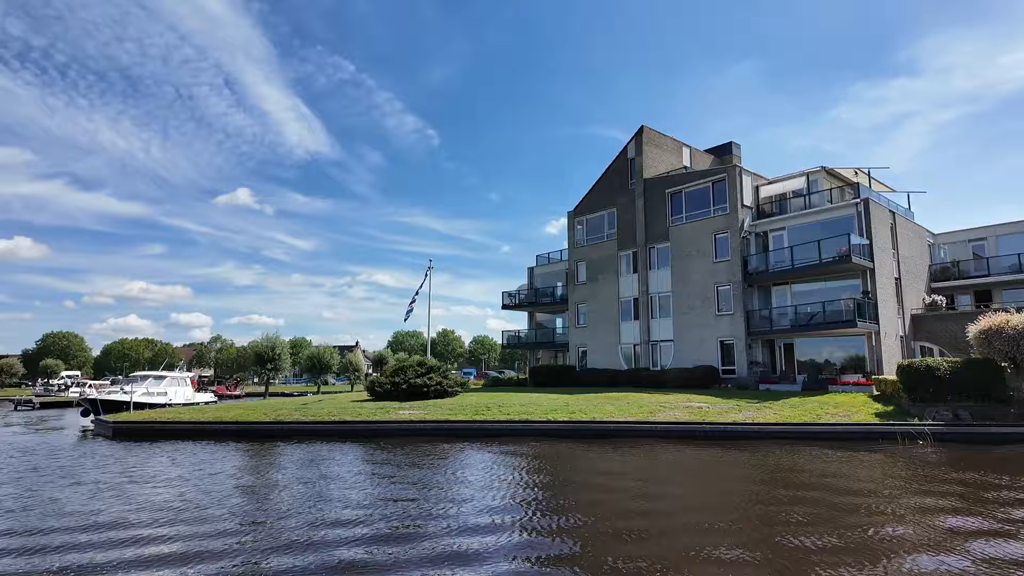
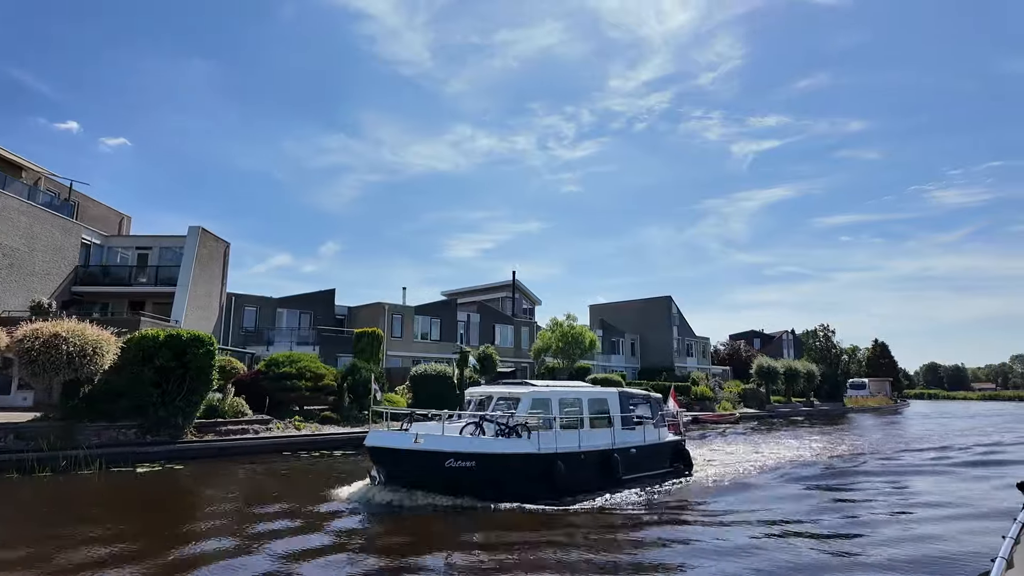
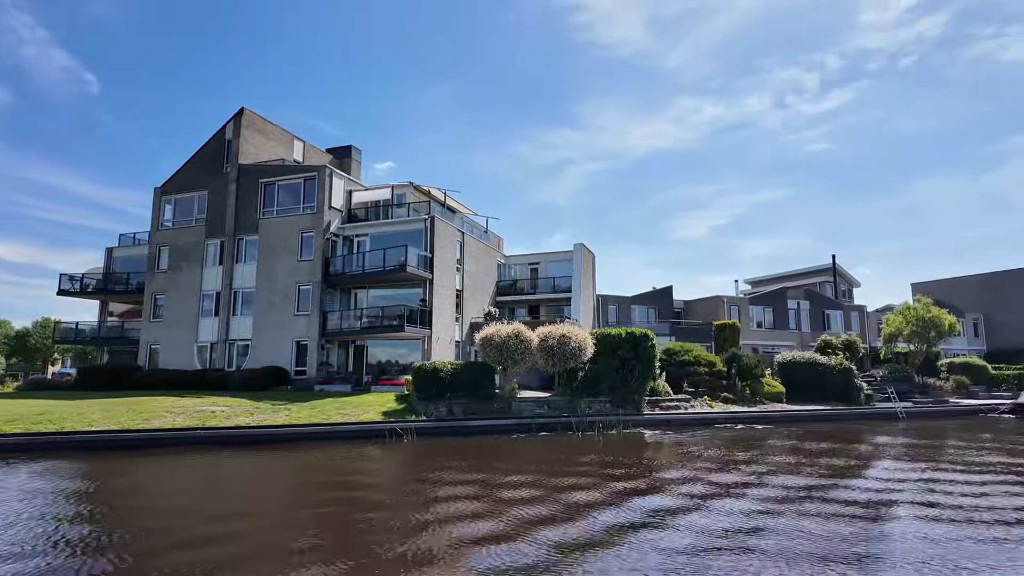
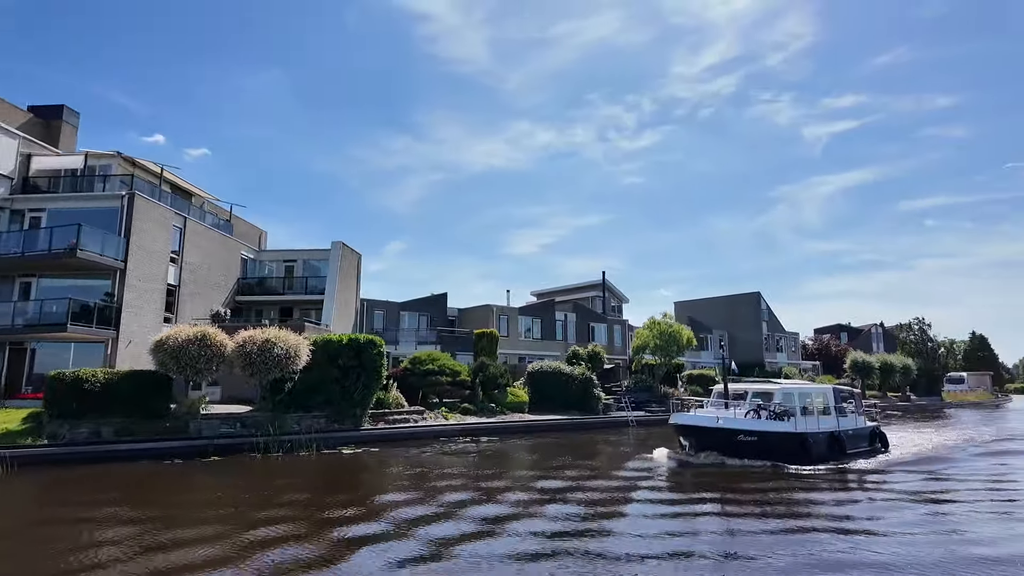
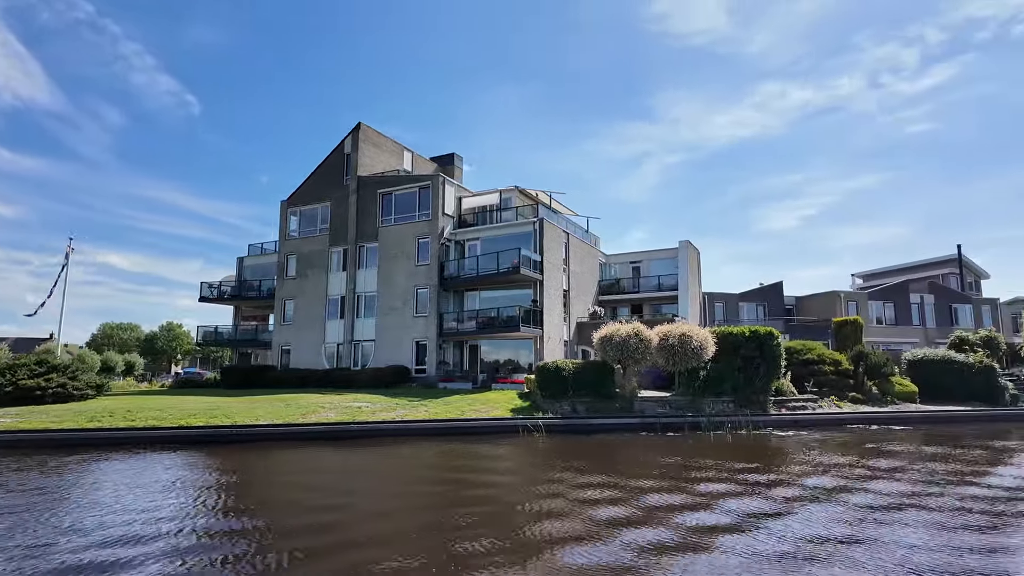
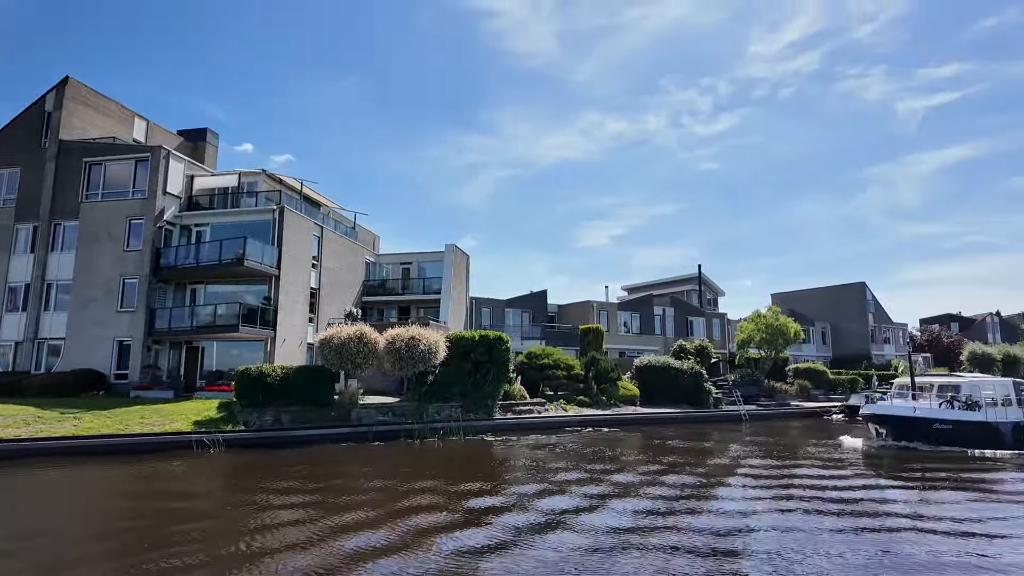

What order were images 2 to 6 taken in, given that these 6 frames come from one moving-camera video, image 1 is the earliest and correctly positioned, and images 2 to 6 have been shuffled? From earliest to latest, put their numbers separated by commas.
5, 3, 6, 4, 2
